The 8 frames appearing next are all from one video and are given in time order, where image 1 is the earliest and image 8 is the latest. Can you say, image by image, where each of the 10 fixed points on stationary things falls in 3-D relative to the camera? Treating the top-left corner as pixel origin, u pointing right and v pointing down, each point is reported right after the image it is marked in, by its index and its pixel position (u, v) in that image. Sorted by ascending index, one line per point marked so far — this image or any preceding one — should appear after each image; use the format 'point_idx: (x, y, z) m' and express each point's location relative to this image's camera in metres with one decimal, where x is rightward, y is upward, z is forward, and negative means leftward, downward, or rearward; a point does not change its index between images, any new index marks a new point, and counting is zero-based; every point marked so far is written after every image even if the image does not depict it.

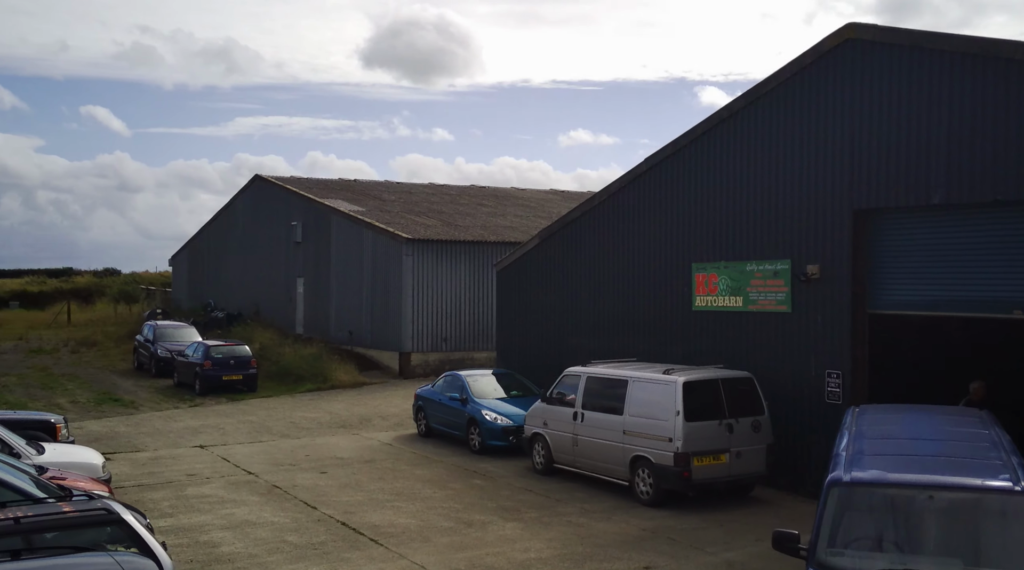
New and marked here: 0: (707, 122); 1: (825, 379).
0: (+3.2, +2.6, +14.0) m
1: (+4.3, -1.3, +11.9) m
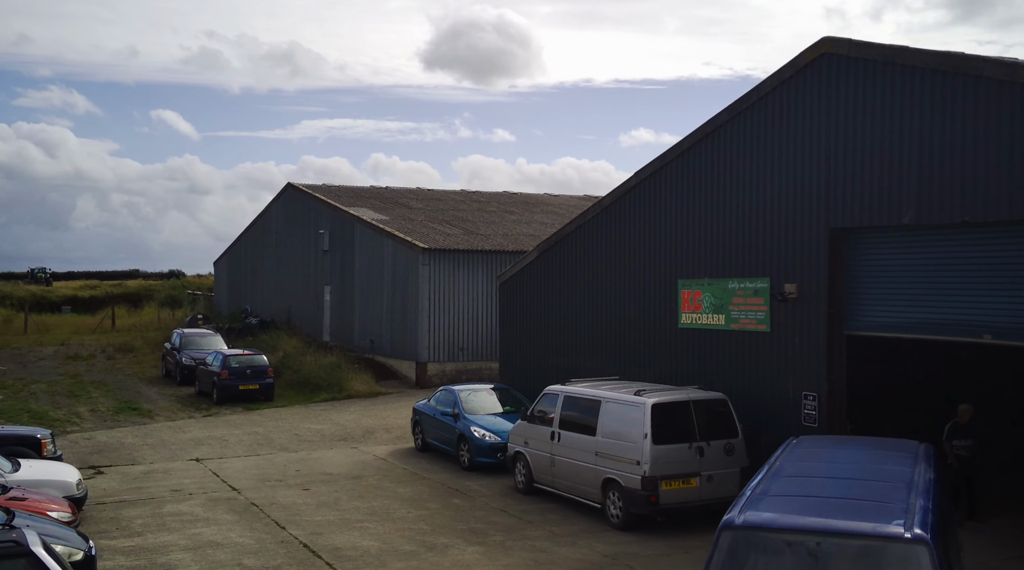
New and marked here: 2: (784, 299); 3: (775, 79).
0: (+2.9, +2.4, +13.7) m
1: (+3.9, -1.6, +11.5) m
2: (+3.7, -0.2, +11.8) m
3: (+3.7, +2.9, +12.0) m
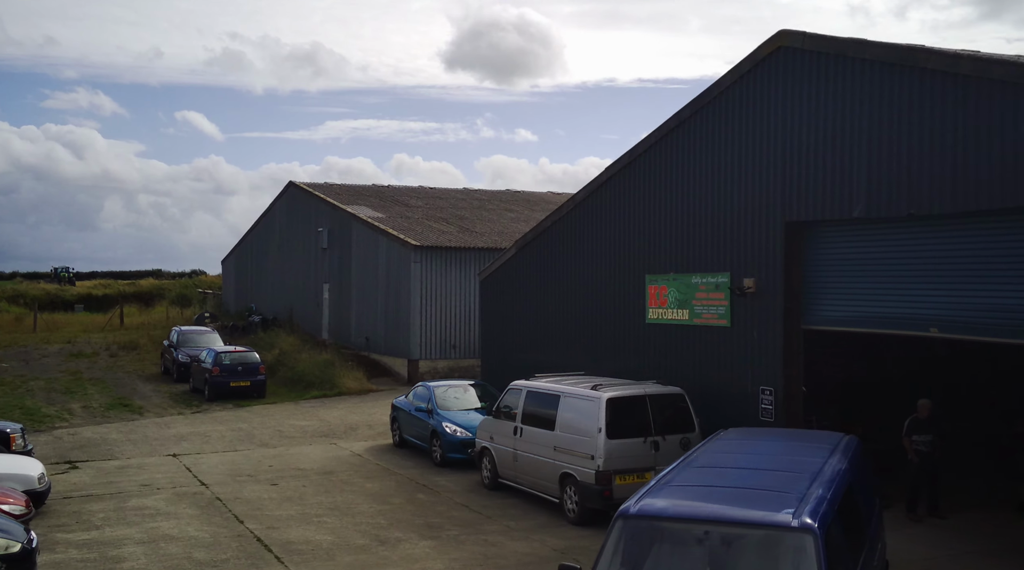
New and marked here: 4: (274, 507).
0: (+2.4, +2.4, +13.6) m
1: (+3.3, -1.5, +11.5) m
2: (+3.2, -0.1, +11.7) m
3: (+3.1, +2.9, +11.9) m
4: (-3.6, -3.3, +12.8) m
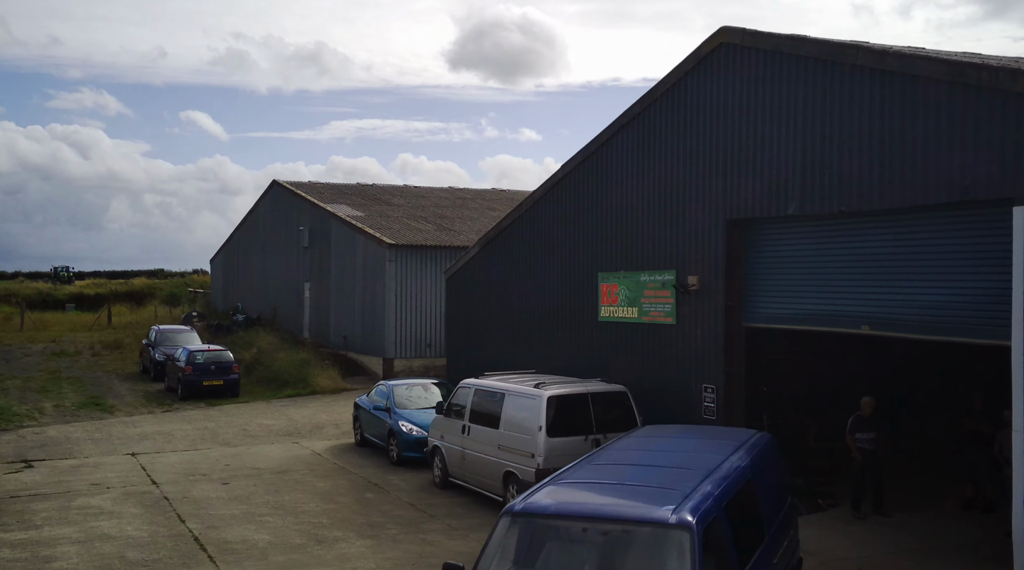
0: (+1.6, +2.5, +13.6) m
1: (+2.5, -1.5, +11.4) m
2: (+2.4, -0.1, +11.7) m
3: (+2.3, +3.0, +11.9) m
4: (-4.3, -3.3, +12.7) m
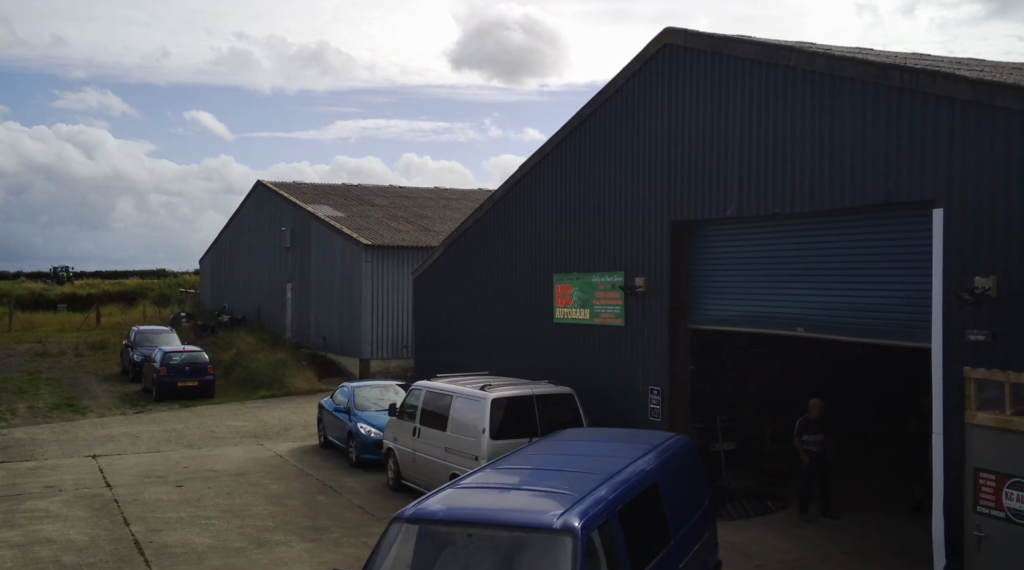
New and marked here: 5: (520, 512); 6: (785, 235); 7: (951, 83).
0: (+0.8, +2.5, +13.6) m
1: (+1.8, -1.5, +11.4) m
2: (+1.7, -0.1, +11.7) m
3: (+1.6, +2.9, +11.8) m
4: (-5.1, -3.3, +12.6) m
5: (+0.1, -1.4, +5.1) m
6: (+3.0, +0.5, +9.5) m
7: (+3.7, +1.7, +7.2) m
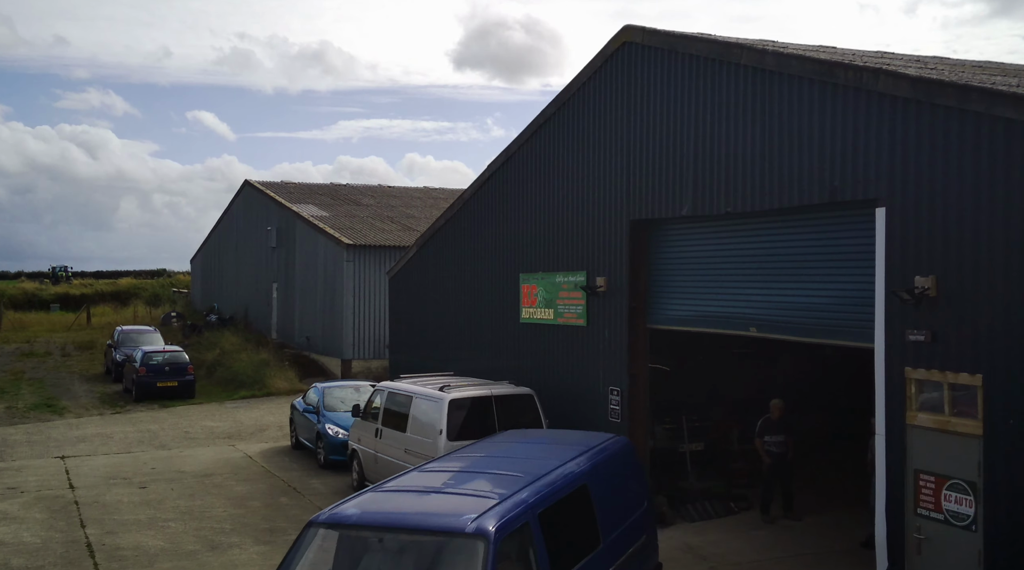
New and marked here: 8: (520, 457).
0: (+0.3, +2.5, +13.5) m
1: (+1.3, -1.5, +11.3) m
2: (+1.1, -0.1, +11.6) m
3: (+1.1, +2.9, +11.7) m
4: (-5.6, -3.3, +12.5) m
5: (-0.4, -1.4, +5.0) m
6: (+2.5, +0.6, +9.4) m
7: (+3.2, +1.7, +7.1) m
8: (+0.1, -1.3, +6.4) m
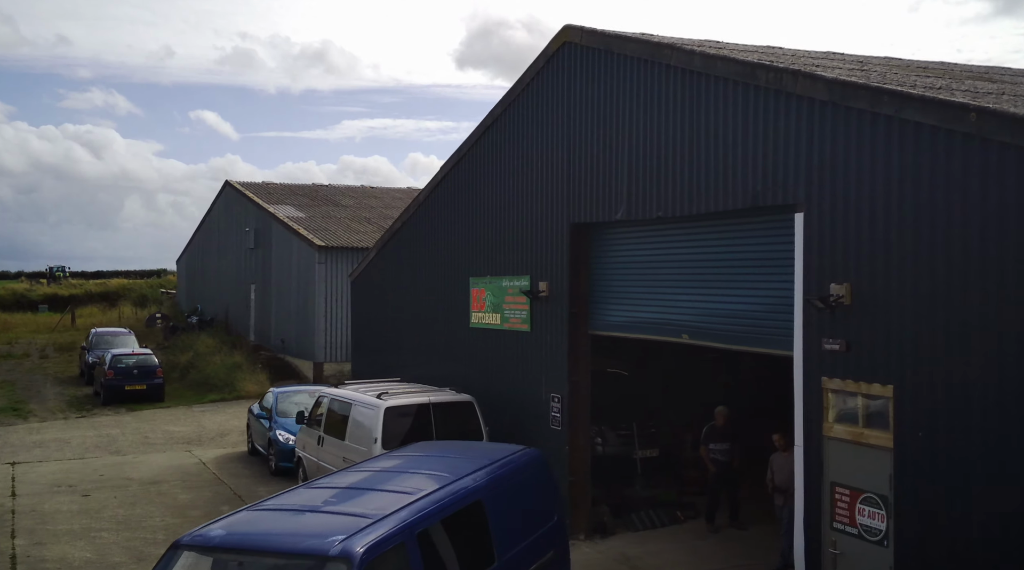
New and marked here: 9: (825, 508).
0: (-0.5, +2.4, +13.3) m
1: (+0.5, -1.5, +11.1) m
2: (+0.3, -0.2, +11.4) m
3: (+0.3, +2.9, +11.5) m
4: (-6.4, -3.4, +12.2) m
5: (-1.2, -1.4, +4.8) m
6: (+1.7, +0.5, +9.2) m
7: (+2.4, +1.6, +6.9) m
8: (-0.7, -1.3, +6.1) m
9: (+2.4, -1.7, +6.7) m
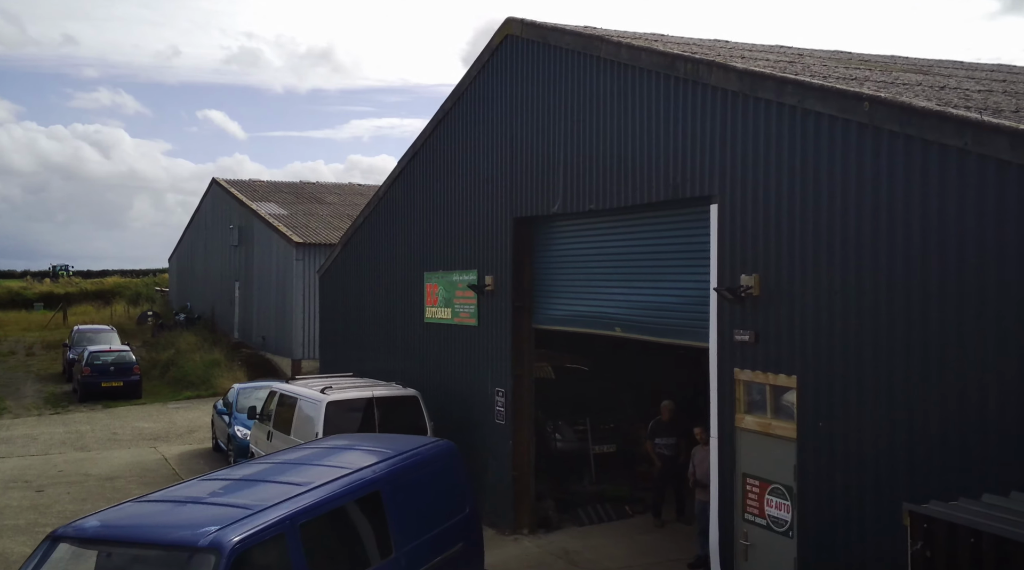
0: (-1.2, +2.5, +13.2) m
1: (-0.2, -1.5, +11.1) m
2: (-0.4, -0.1, +11.4) m
3: (-0.4, +3.0, +11.5) m
4: (-7.1, -3.3, +12.2) m
5: (-1.9, -1.4, +4.8) m
6: (+1.0, +0.6, +9.2) m
7: (+1.7, +1.7, +6.9) m
8: (-1.4, -1.3, +6.1) m
9: (+1.8, -1.7, +6.7) m
